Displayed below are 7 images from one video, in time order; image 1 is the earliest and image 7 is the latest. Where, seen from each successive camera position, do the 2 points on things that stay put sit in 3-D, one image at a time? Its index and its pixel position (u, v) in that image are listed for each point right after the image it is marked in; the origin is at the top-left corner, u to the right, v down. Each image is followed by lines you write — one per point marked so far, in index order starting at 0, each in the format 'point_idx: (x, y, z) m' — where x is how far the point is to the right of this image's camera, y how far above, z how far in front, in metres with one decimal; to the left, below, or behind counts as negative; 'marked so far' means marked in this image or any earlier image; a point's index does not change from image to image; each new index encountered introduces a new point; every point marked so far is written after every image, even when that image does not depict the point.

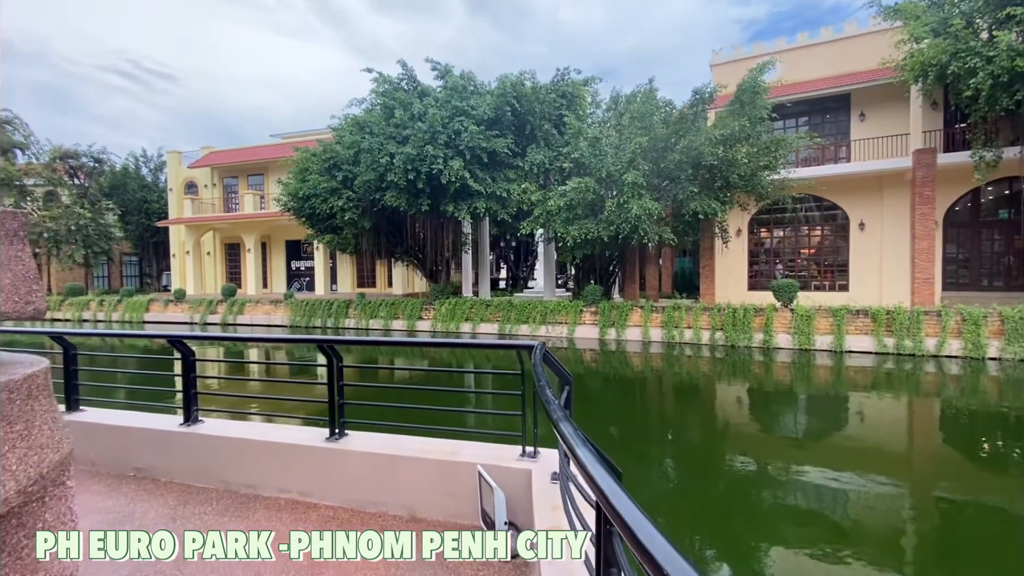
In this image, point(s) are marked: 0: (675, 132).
0: (+3.9, +3.7, +11.4) m
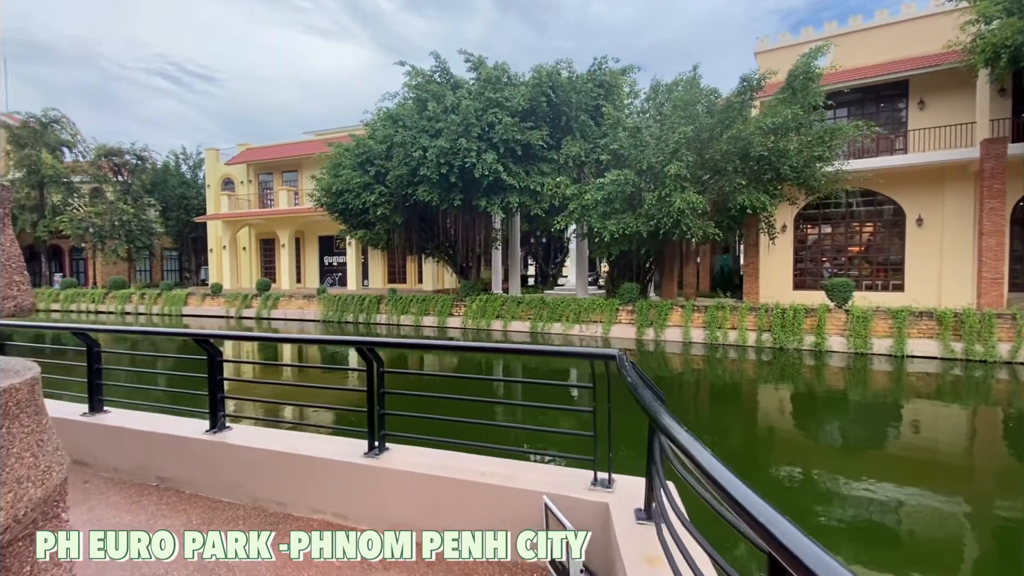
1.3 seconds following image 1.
0: (+4.7, +3.7, +10.8) m
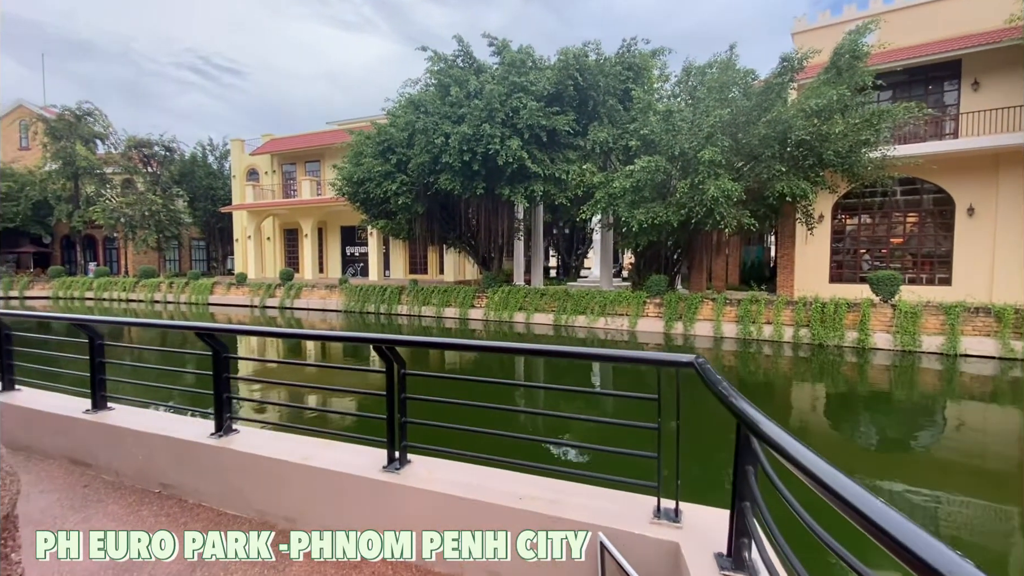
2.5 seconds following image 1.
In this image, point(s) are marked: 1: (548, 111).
0: (+5.2, +3.9, +10.2) m
1: (+0.9, +4.4, +11.9) m
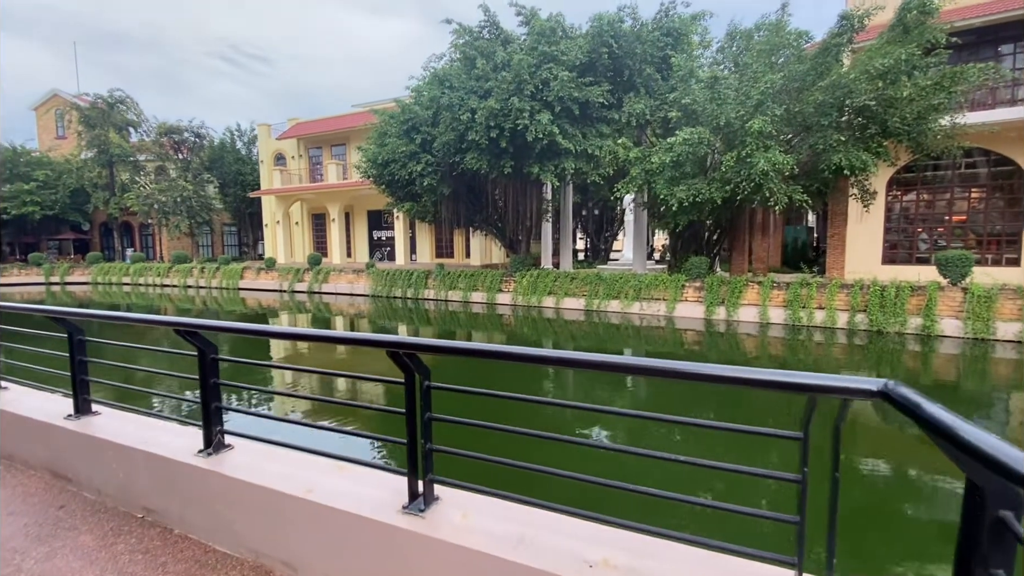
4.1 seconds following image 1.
0: (+5.8, +4.2, +9.3) m
1: (+1.6, +4.8, +11.2) m
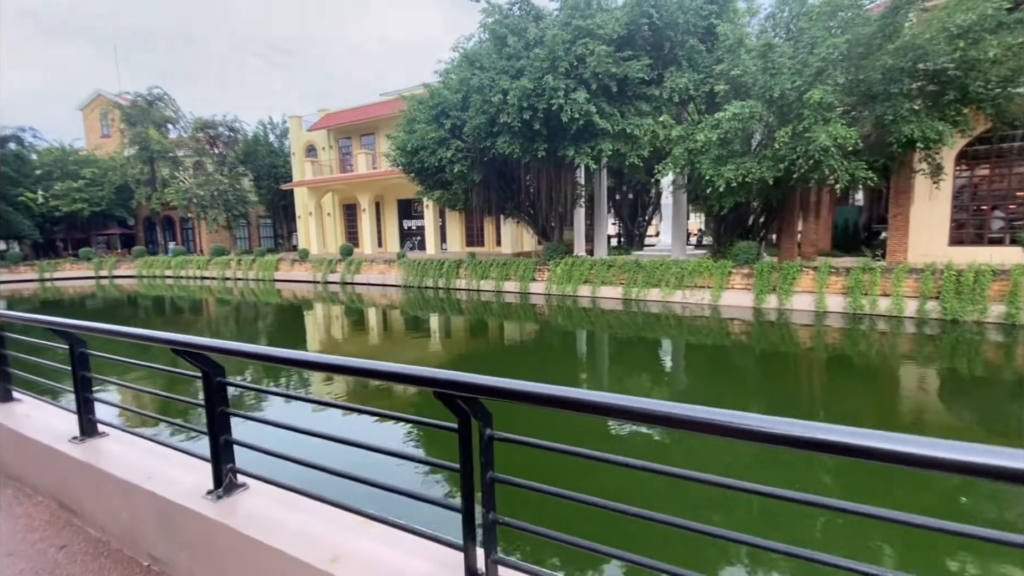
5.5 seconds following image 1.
0: (+6.4, +4.5, +8.4) m
1: (+2.3, +5.0, +10.5) m
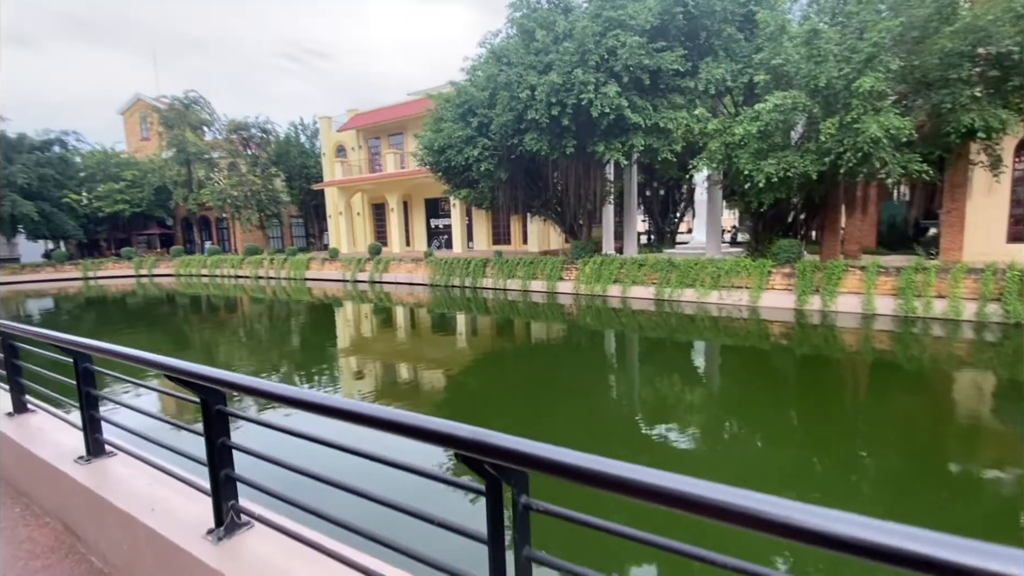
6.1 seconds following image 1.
0: (+6.9, +4.5, +7.8) m
1: (+2.9, +5.0, +10.1) m
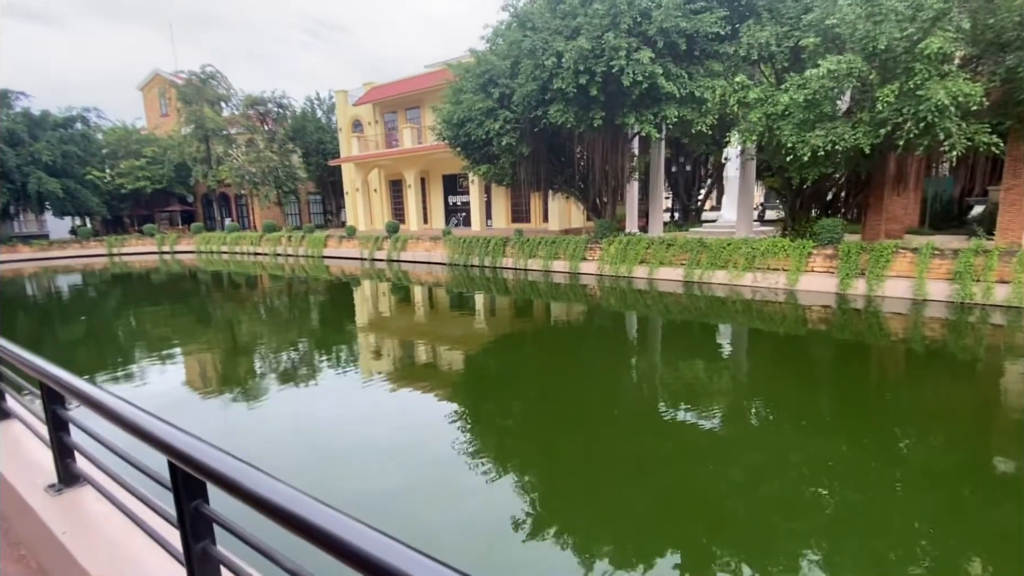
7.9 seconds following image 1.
0: (+7.3, +4.7, +6.9) m
1: (+3.4, +5.4, +9.4) m
